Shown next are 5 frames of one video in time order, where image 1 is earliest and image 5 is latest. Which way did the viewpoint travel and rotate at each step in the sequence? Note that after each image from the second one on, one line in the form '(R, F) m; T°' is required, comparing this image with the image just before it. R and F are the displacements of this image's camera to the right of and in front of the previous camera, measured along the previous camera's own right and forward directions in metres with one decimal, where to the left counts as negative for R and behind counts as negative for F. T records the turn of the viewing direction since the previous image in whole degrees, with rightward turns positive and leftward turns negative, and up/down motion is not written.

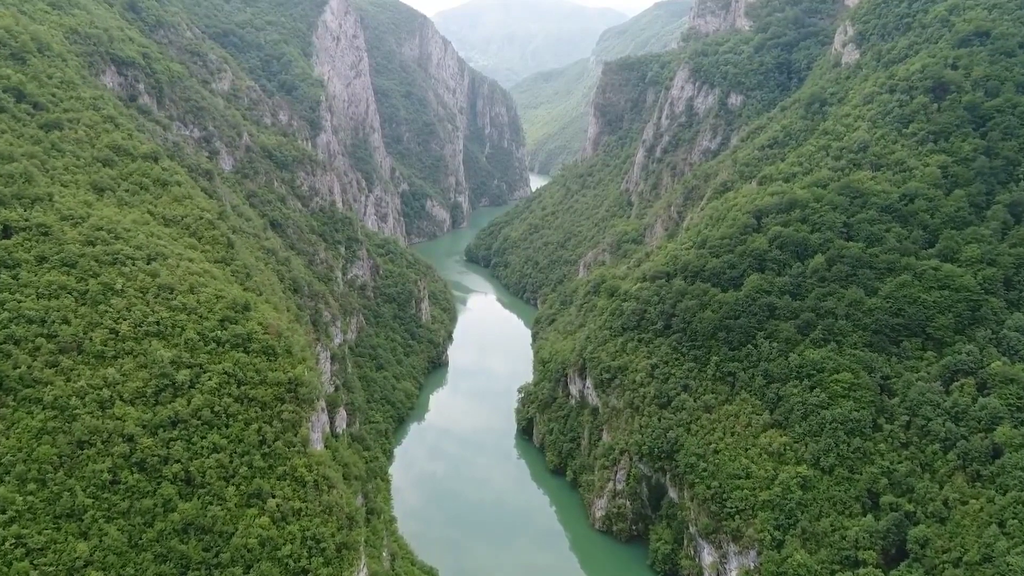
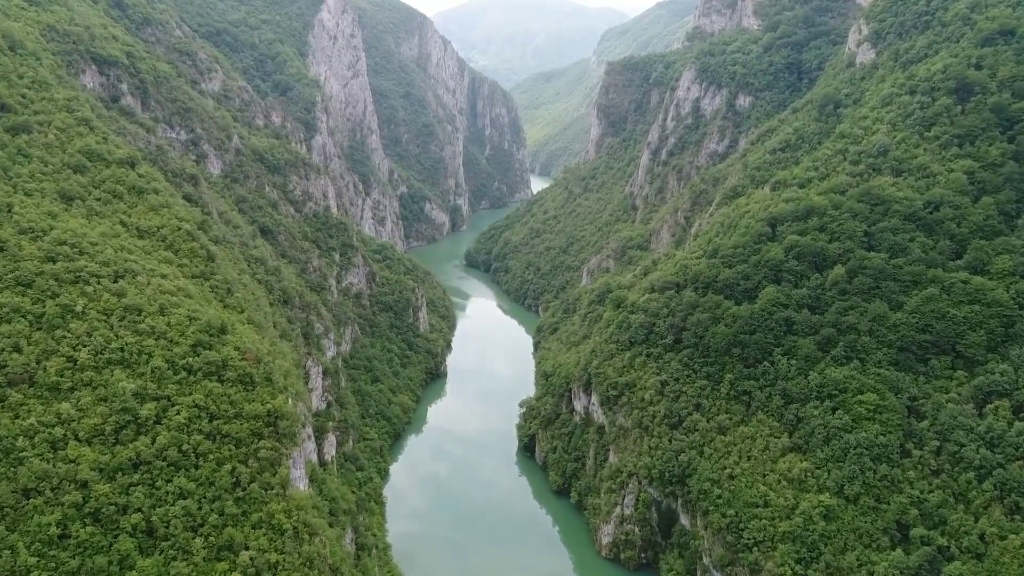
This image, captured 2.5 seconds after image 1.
(-0.1, +2.1) m; 0°
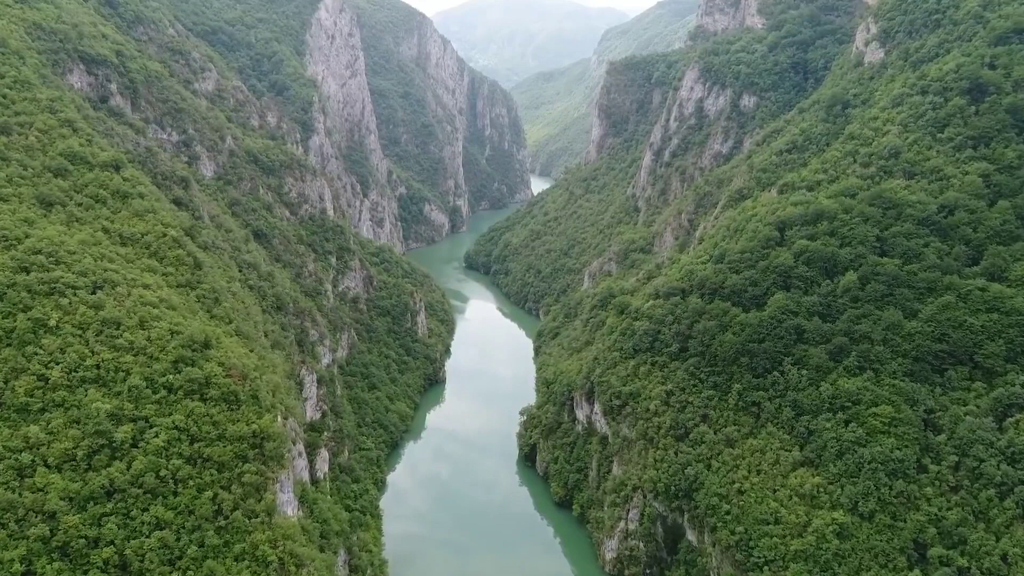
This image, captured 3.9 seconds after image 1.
(0.0, +1.1) m; 0°
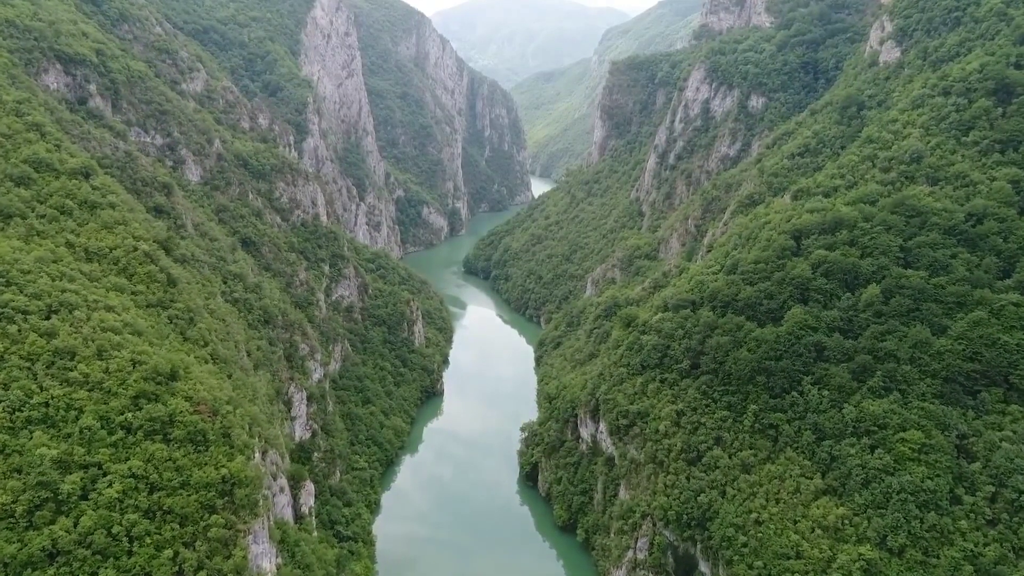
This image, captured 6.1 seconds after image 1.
(0.0, +2.0) m; 0°
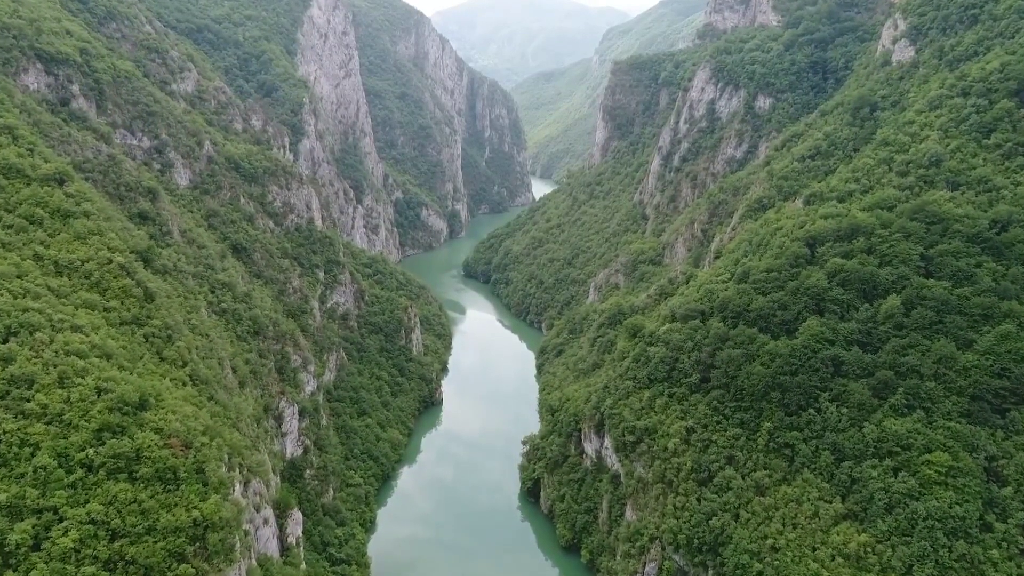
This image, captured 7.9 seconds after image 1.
(0.0, +1.6) m; 0°
